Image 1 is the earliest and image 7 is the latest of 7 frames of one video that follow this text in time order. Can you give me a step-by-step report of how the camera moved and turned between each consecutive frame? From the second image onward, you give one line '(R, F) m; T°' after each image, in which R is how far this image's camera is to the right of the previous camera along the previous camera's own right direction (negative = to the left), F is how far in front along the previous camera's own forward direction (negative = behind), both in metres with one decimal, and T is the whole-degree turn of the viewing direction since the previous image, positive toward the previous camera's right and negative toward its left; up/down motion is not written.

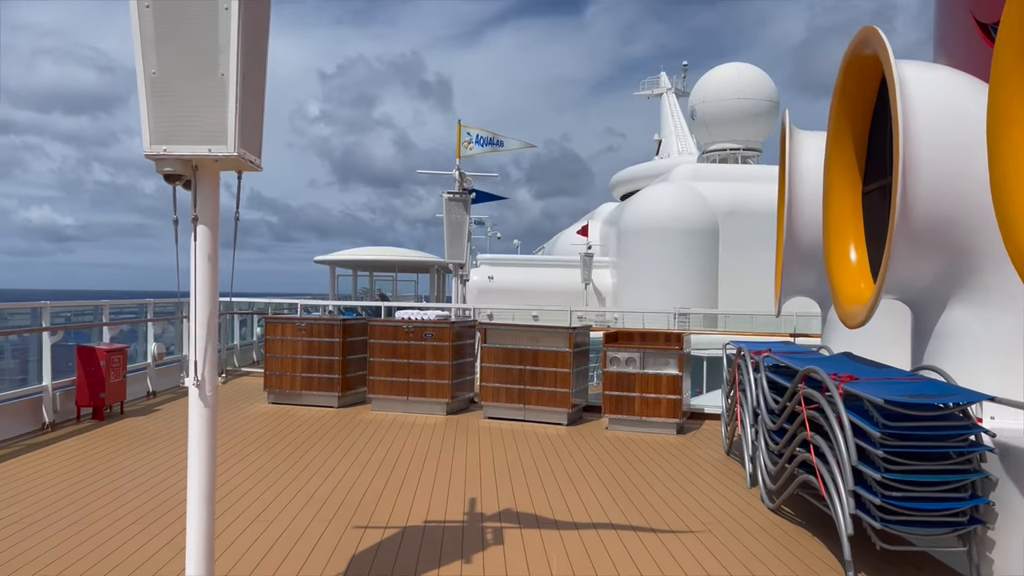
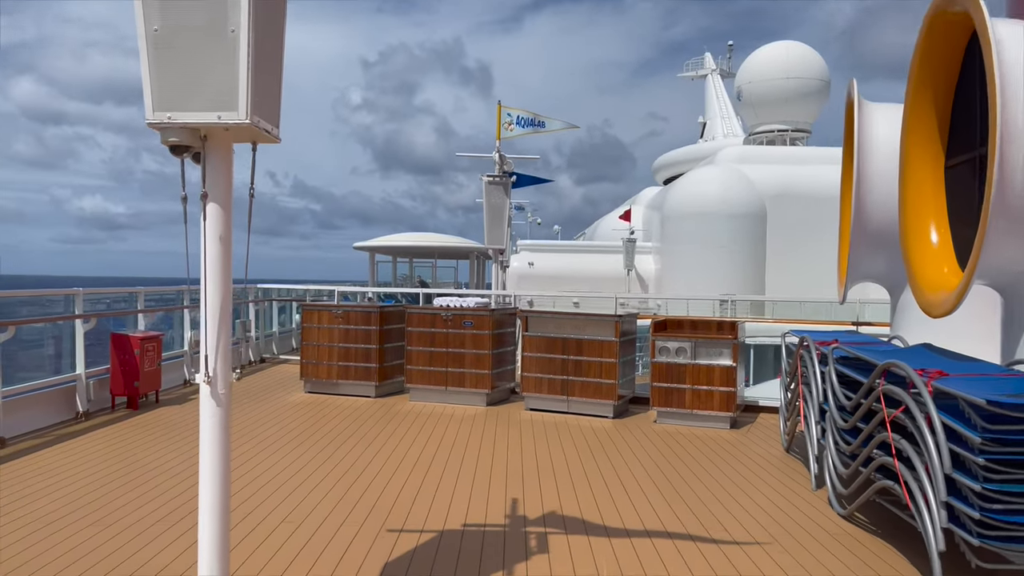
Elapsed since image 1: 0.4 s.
(0.0, +0.4) m; -3°
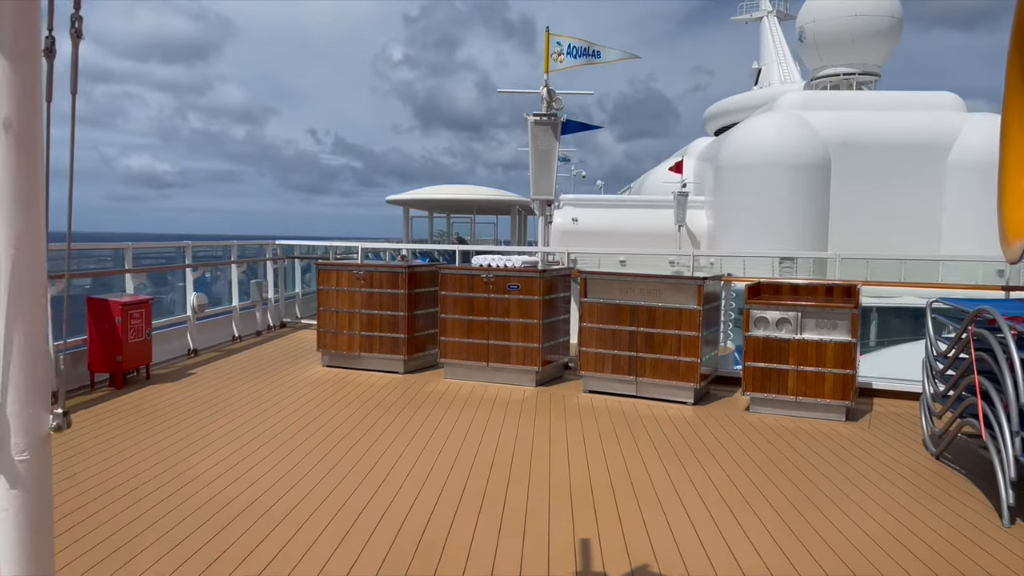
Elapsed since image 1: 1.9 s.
(-0.1, +1.4) m; -3°
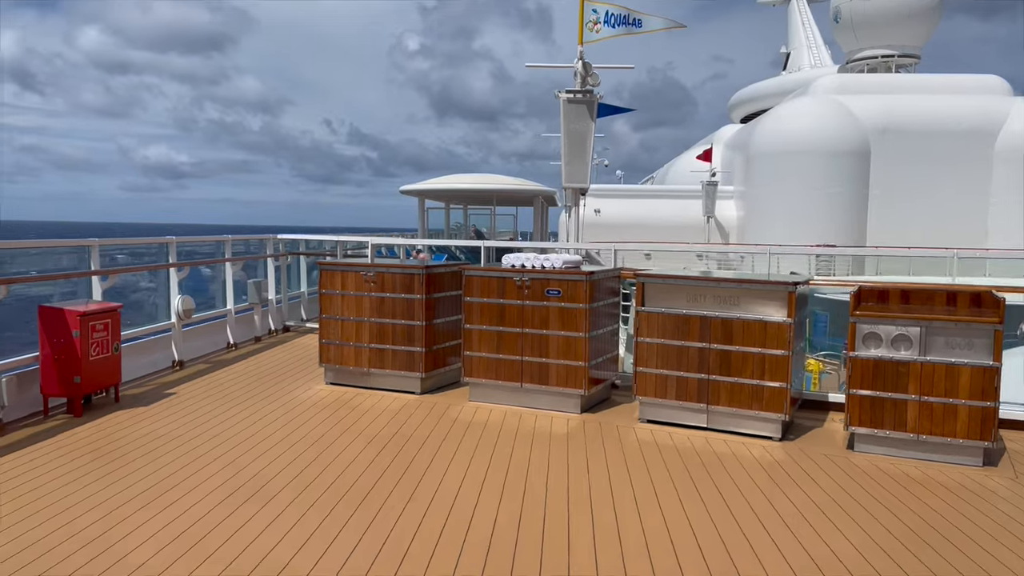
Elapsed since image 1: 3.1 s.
(-0.2, +1.1) m; -1°
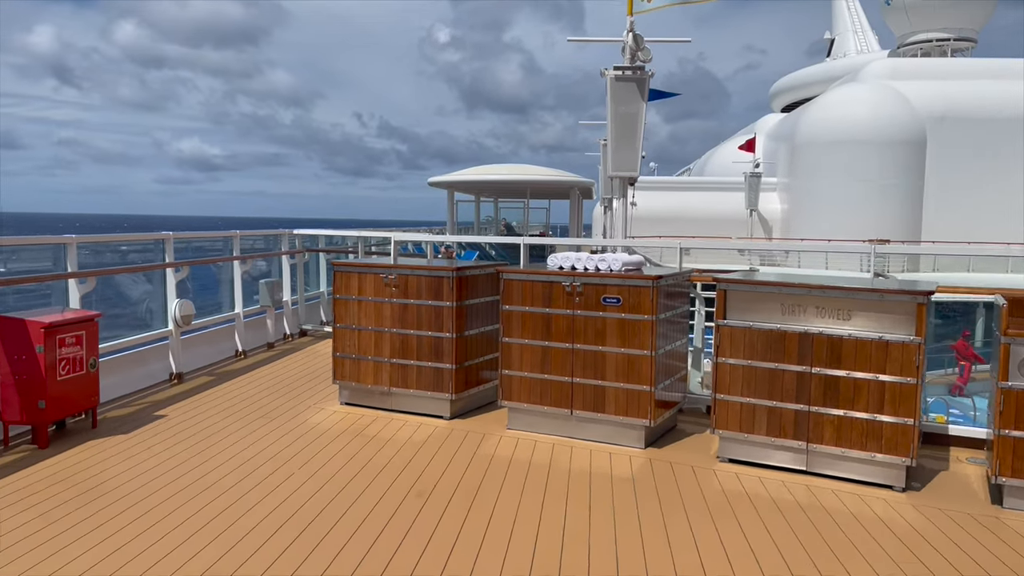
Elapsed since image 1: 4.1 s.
(-0.1, +0.9) m; -2°
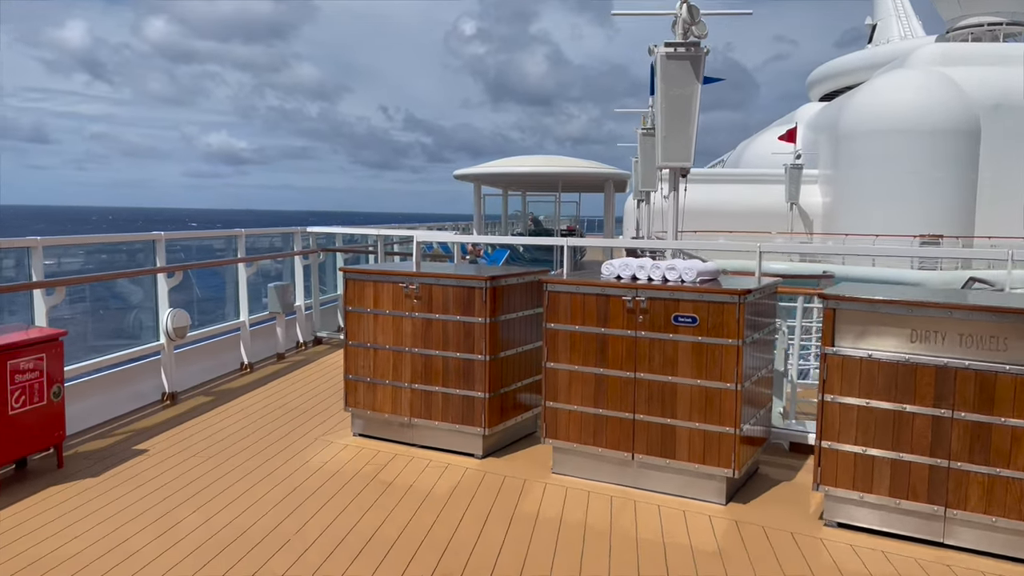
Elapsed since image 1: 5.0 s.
(-0.1, +0.8) m; -2°
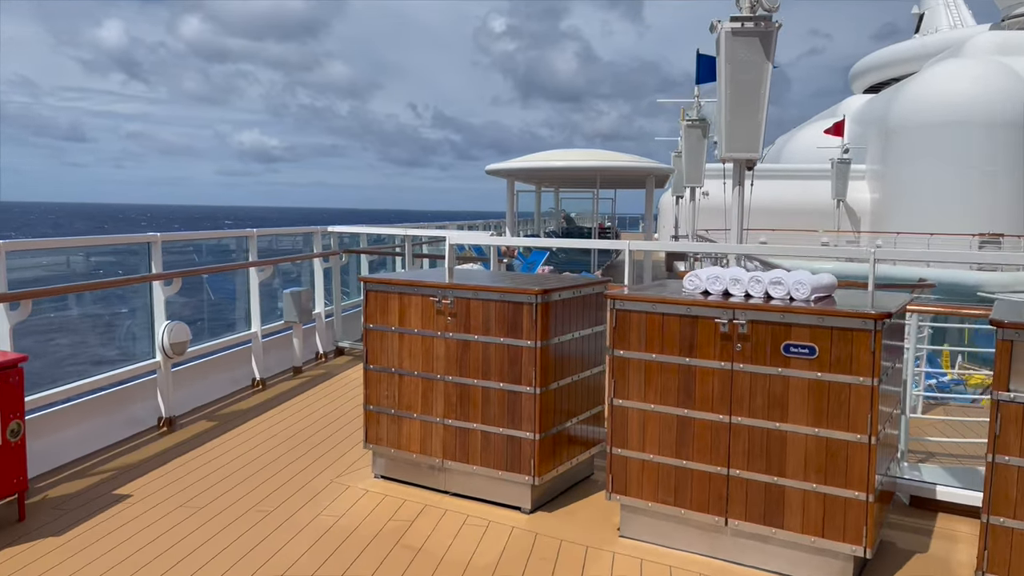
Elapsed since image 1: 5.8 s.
(-0.1, +0.8) m; -2°
